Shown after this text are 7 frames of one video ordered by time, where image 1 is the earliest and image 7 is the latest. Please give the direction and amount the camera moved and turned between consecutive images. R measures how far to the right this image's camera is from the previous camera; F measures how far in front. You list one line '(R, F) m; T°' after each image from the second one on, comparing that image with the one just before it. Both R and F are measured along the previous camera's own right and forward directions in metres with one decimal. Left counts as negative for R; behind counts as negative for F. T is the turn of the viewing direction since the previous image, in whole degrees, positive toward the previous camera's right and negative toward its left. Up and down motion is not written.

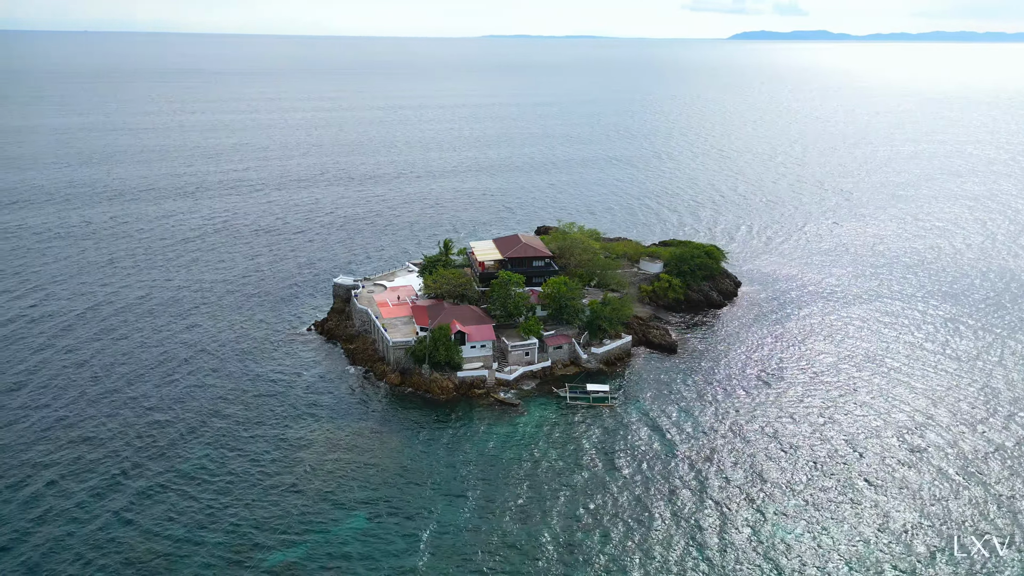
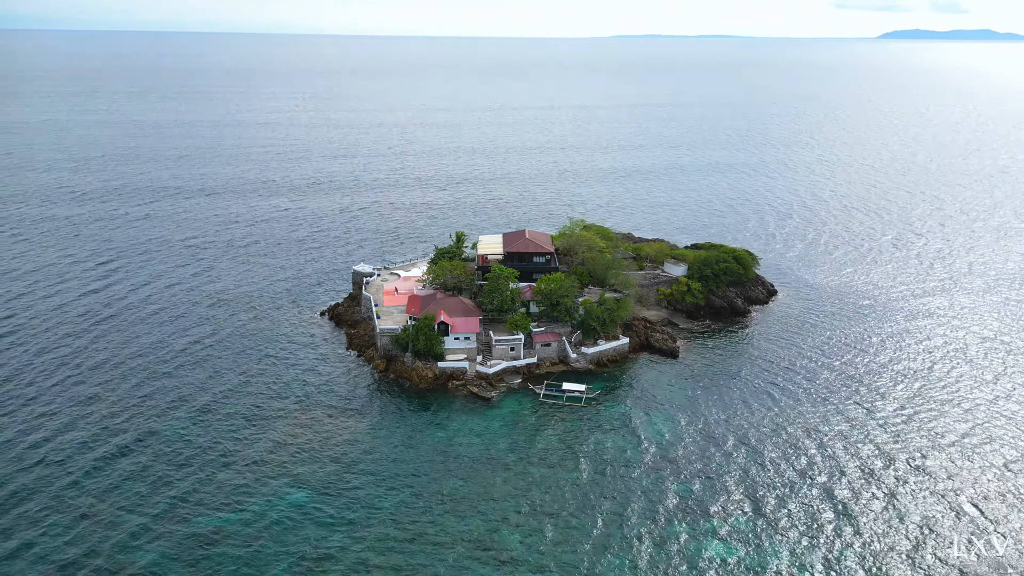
(+9.7, +0.9) m; -9°
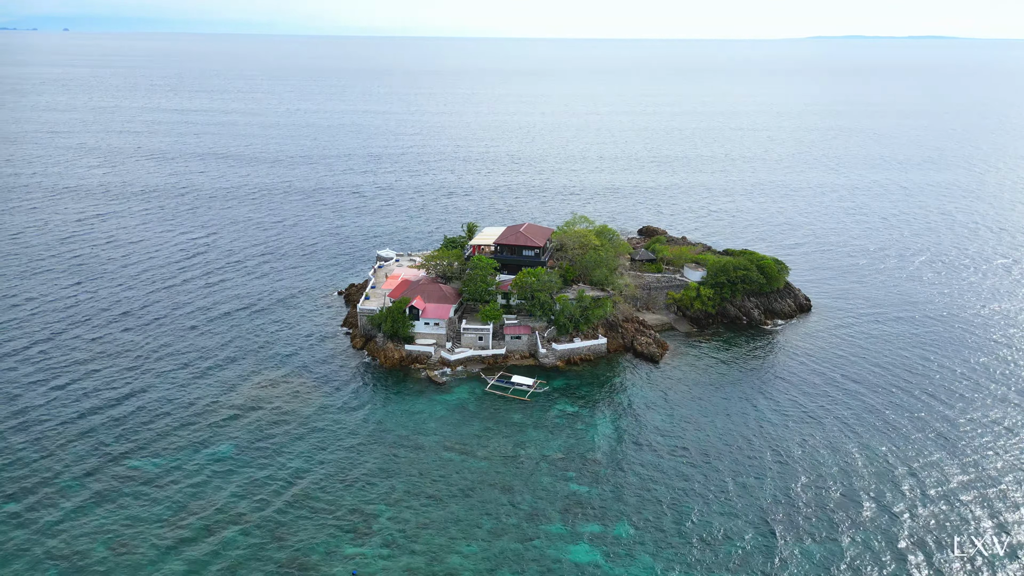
(+14.7, +1.2) m; -12°
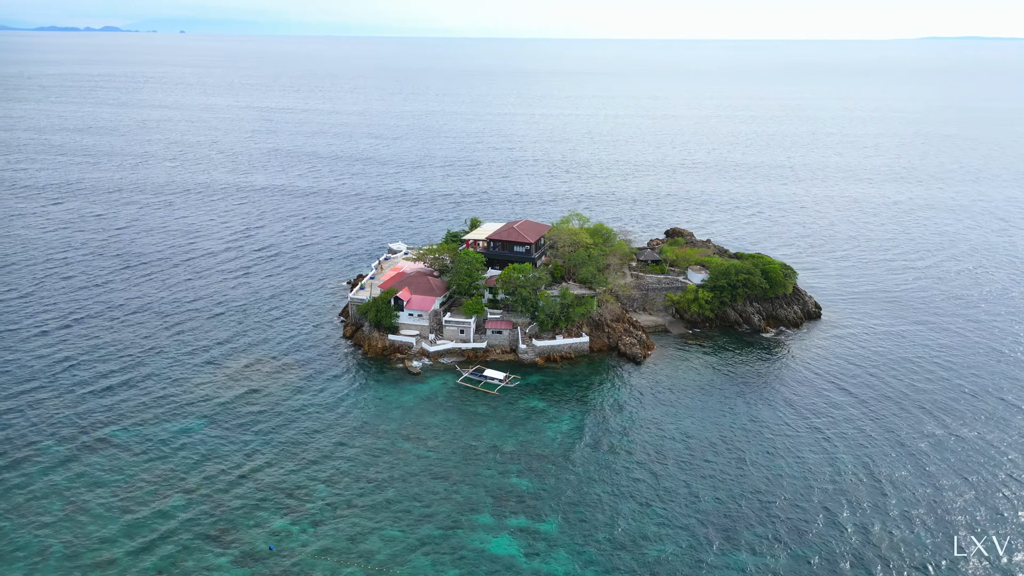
(+7.7, +0.2) m; -6°
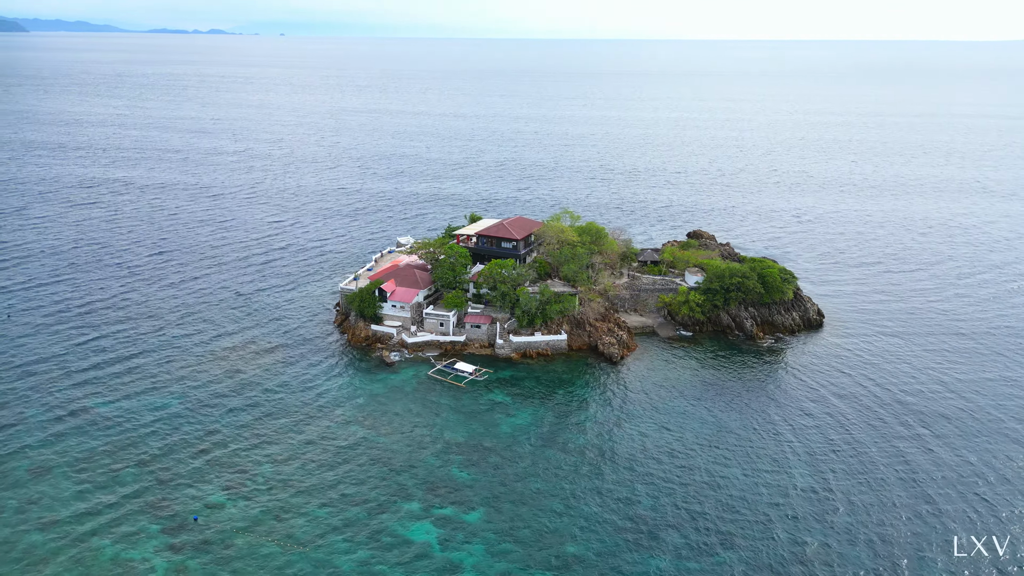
(+7.7, 0.0) m; -6°
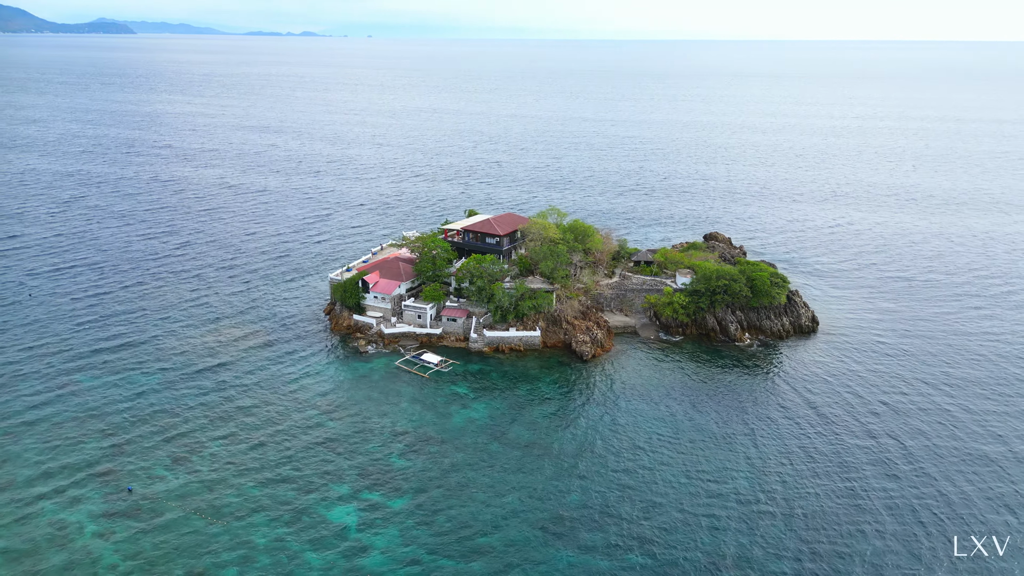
(+7.6, 0.0) m; -5°
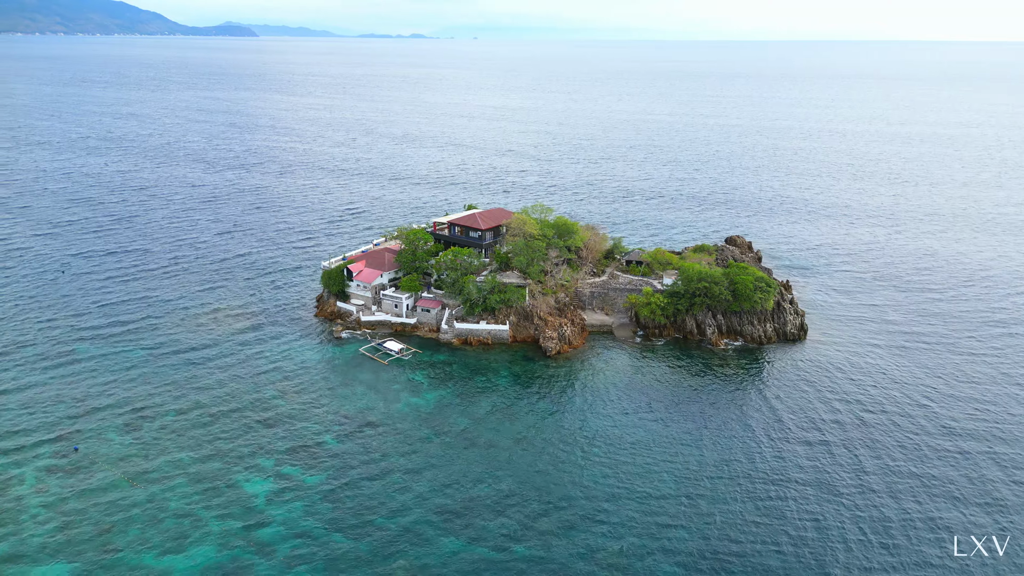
(+9.4, 0.0) m; -7°
